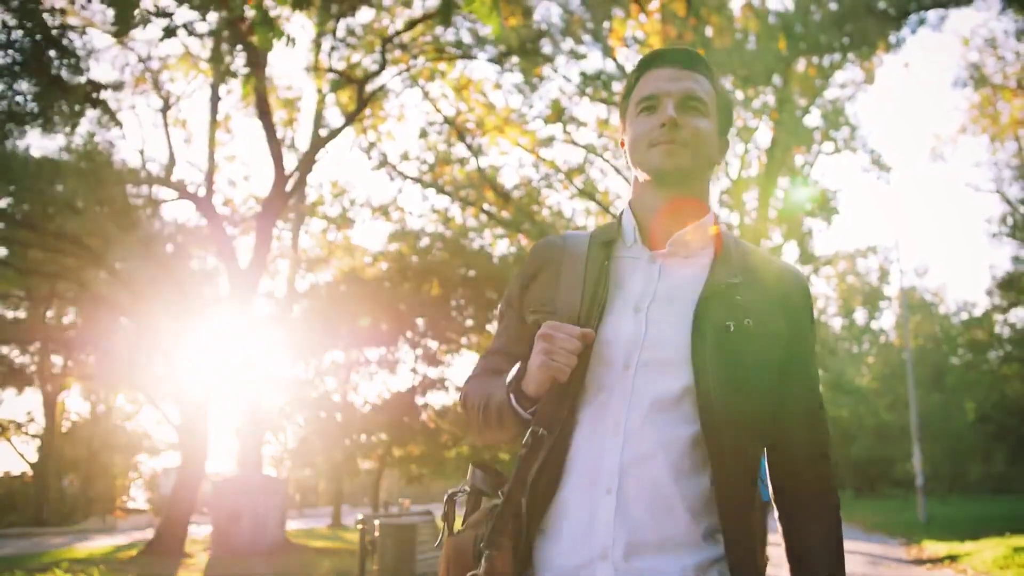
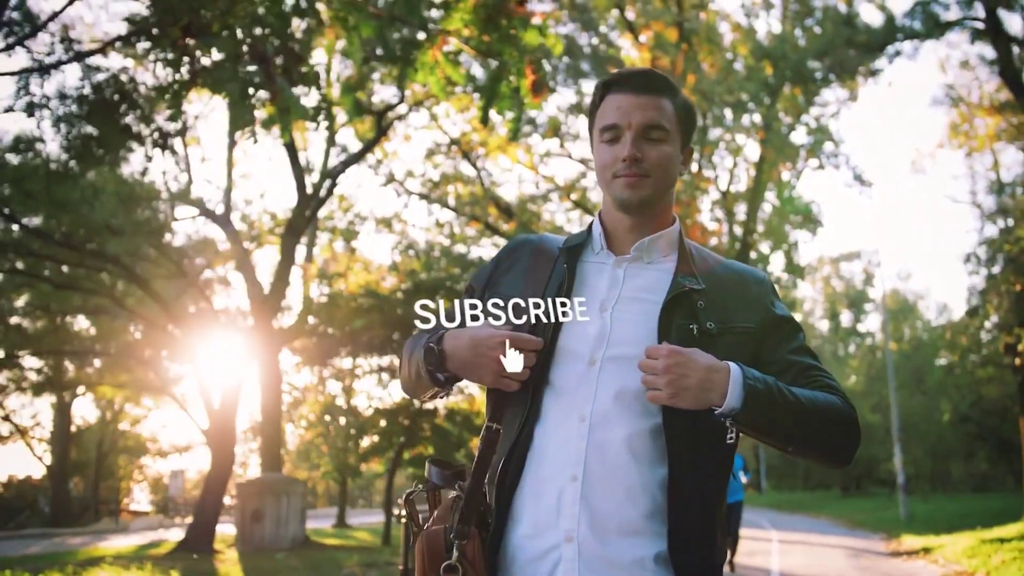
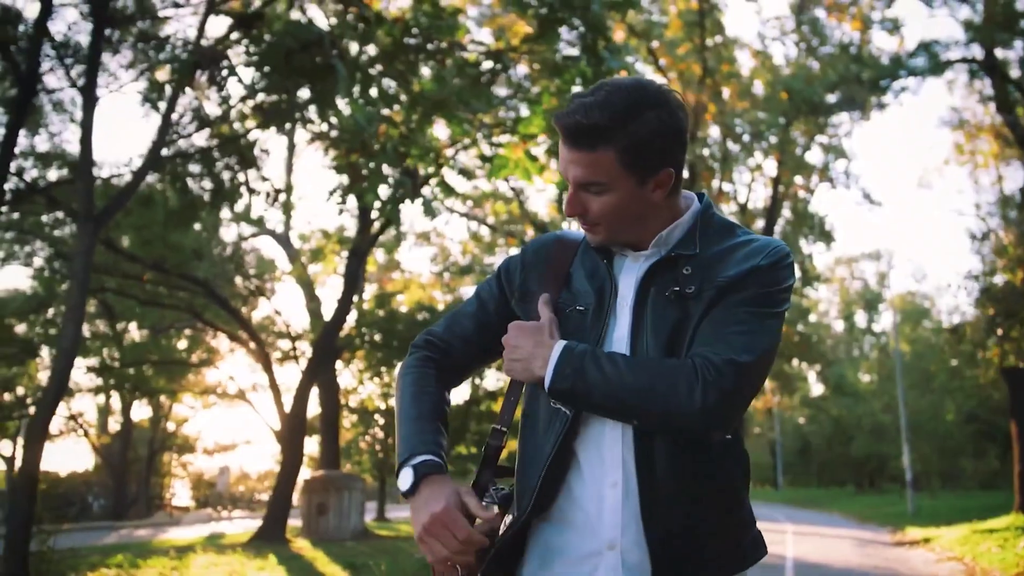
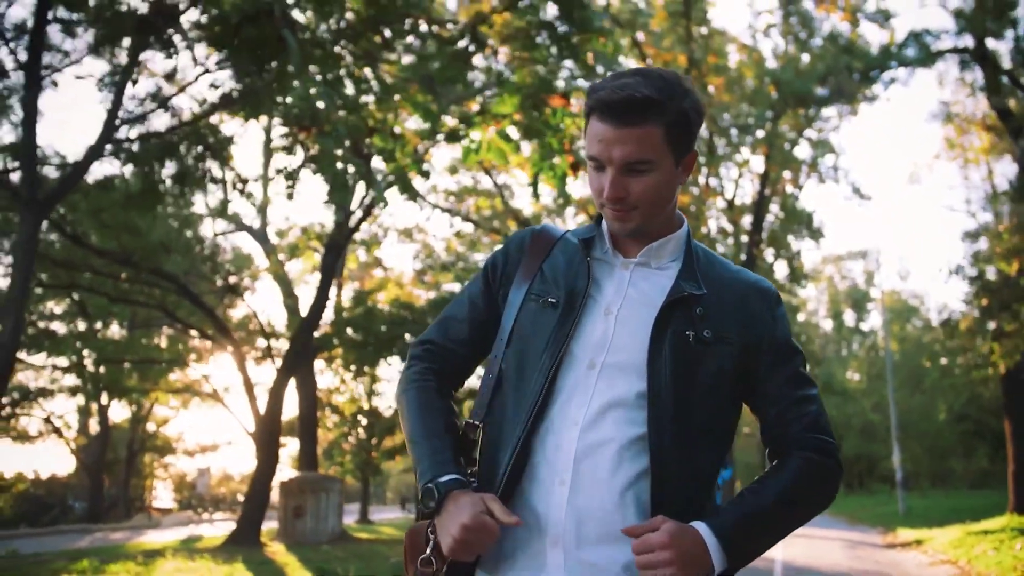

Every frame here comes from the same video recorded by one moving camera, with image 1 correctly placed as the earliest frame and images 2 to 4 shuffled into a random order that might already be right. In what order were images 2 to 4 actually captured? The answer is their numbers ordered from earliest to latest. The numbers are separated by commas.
2, 4, 3
